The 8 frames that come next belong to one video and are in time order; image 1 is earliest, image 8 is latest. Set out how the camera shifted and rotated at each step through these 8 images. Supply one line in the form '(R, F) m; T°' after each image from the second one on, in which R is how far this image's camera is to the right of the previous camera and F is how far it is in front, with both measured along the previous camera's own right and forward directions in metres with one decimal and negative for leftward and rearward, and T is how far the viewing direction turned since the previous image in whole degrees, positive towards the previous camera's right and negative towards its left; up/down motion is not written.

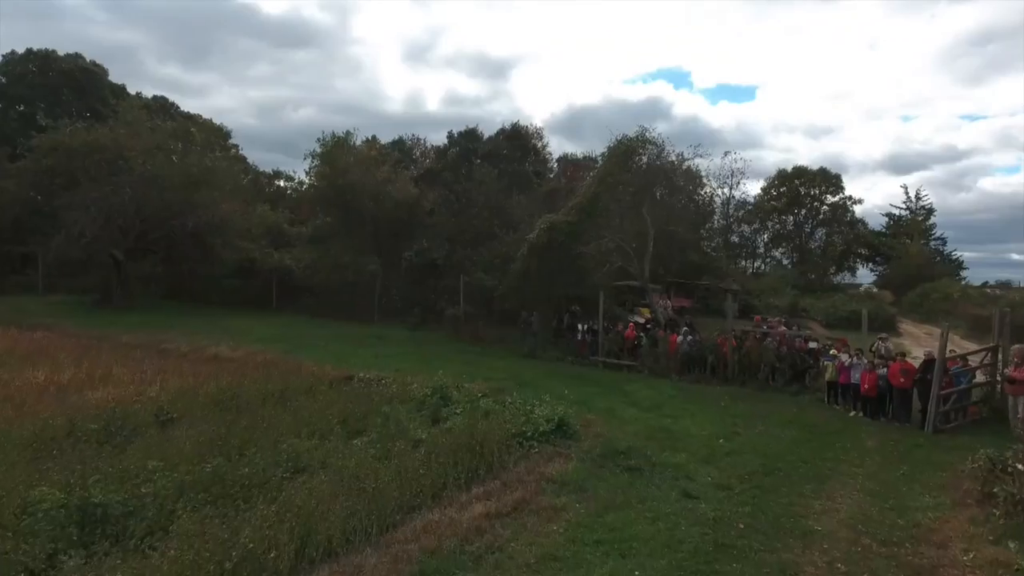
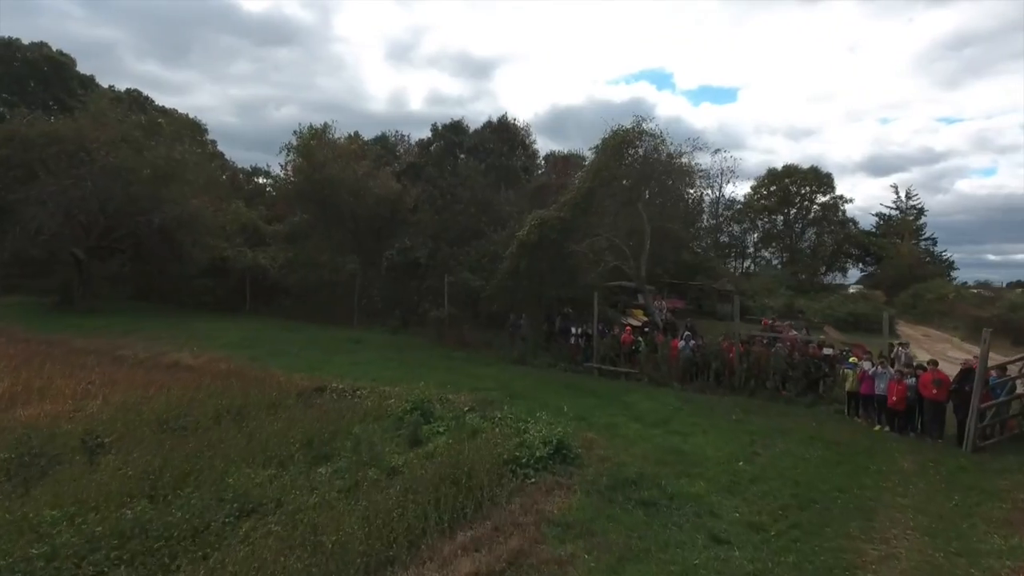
(-0.1, +1.6) m; +1°
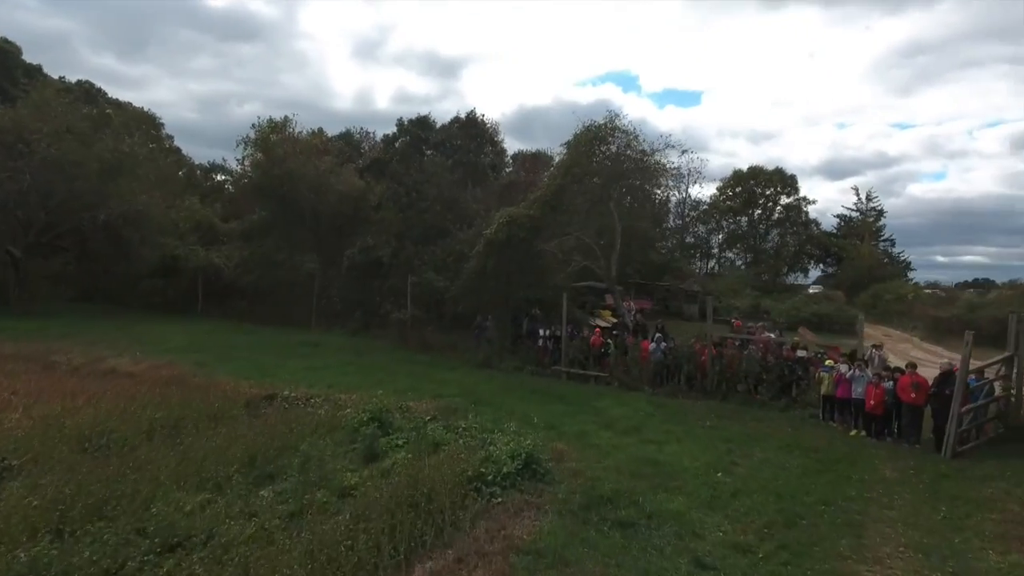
(0.0, +0.8) m; +2°
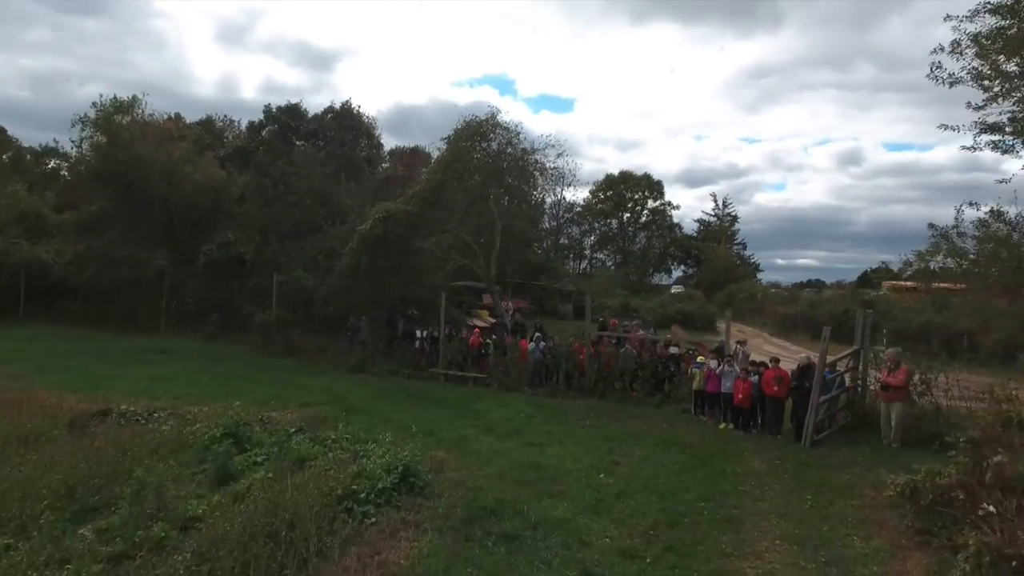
(0.0, +0.7) m; +9°
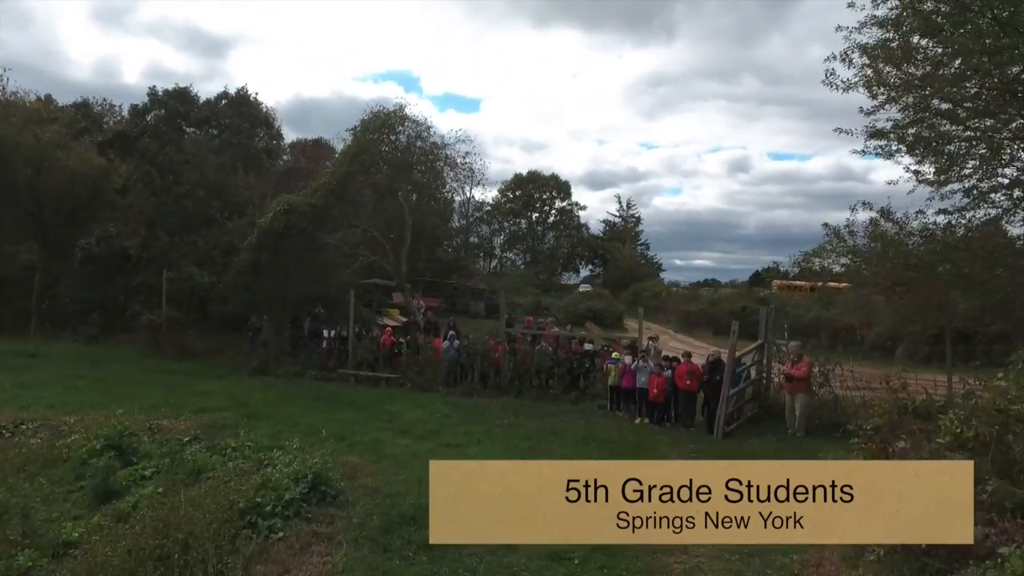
(-0.1, +0.5) m; +7°
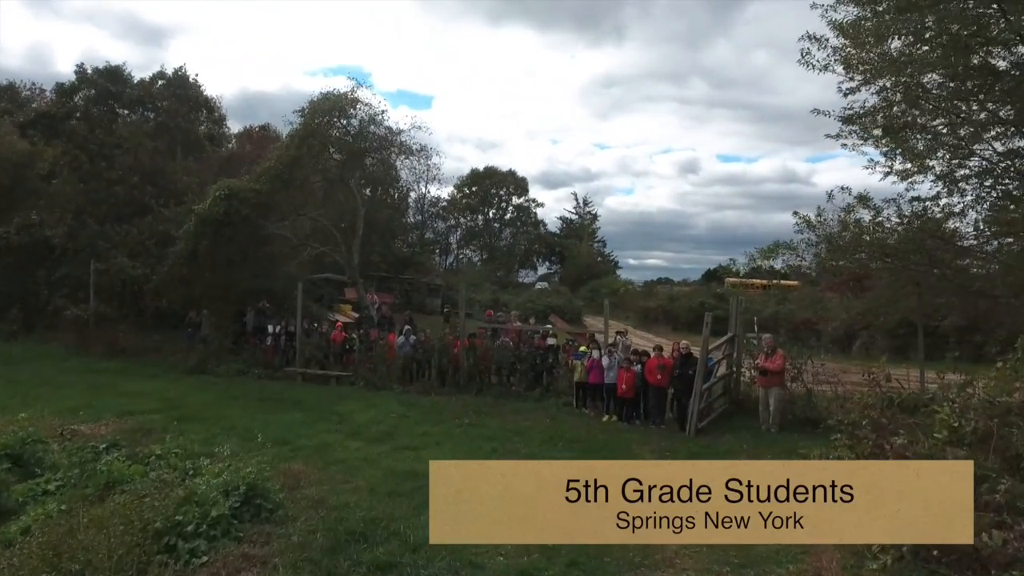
(-0.1, +1.0) m; +3°
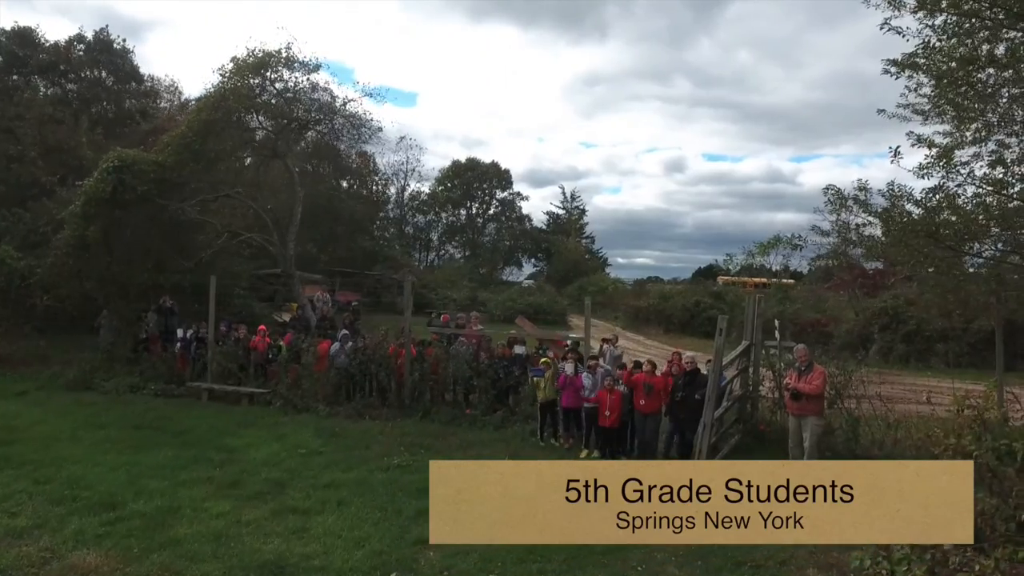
(+0.5, +3.2) m; +1°
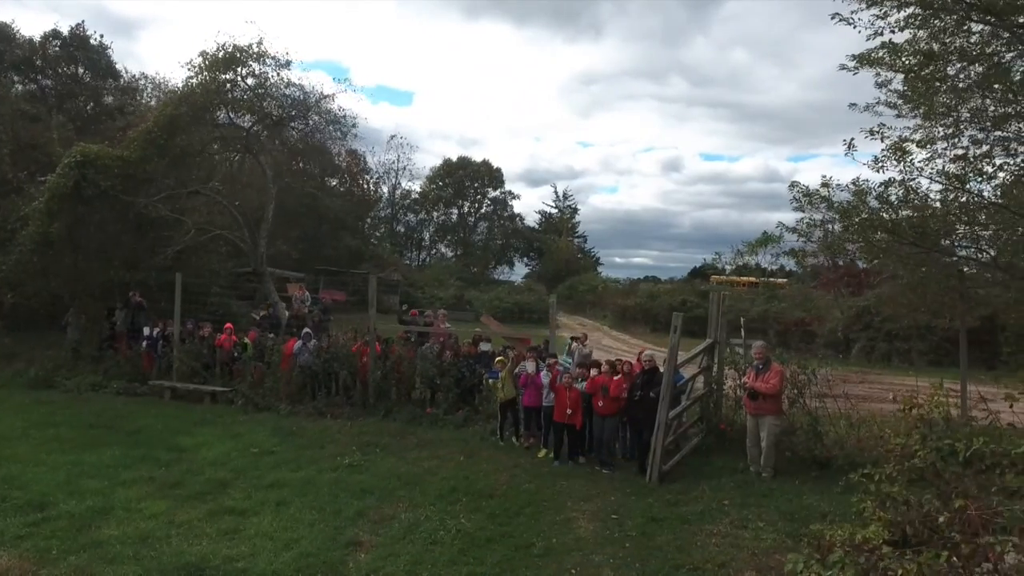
(+0.5, +0.2) m; 0°
